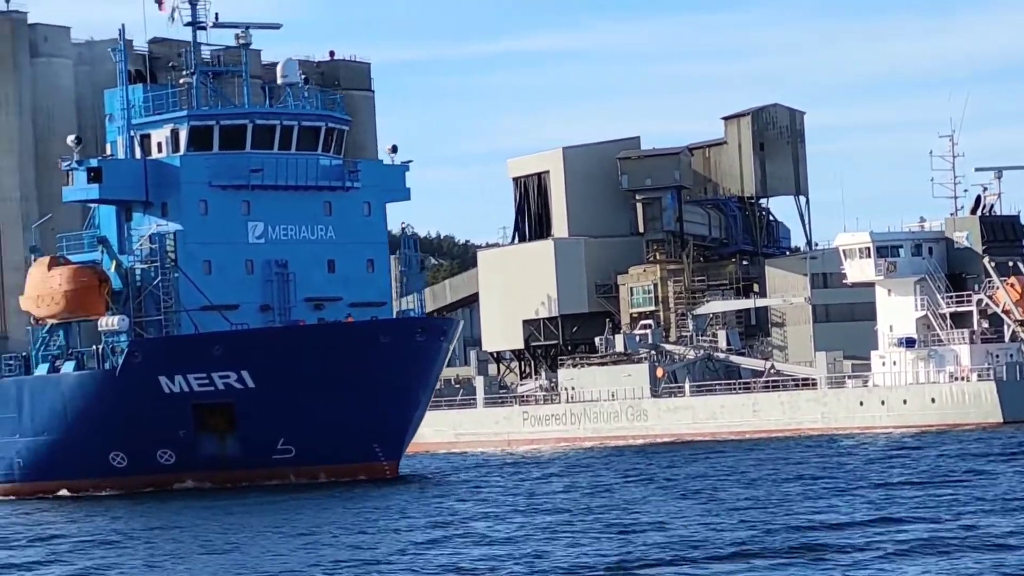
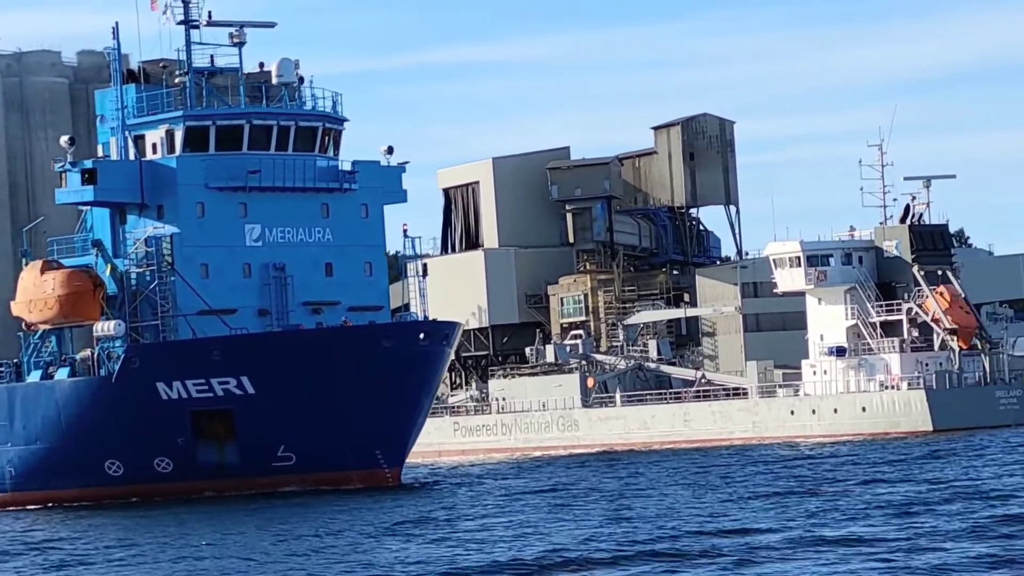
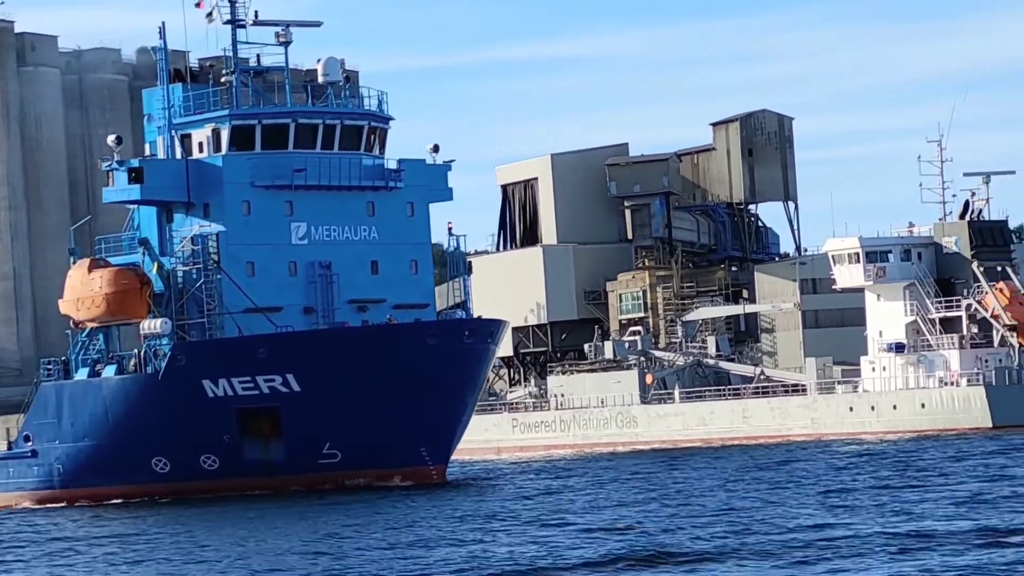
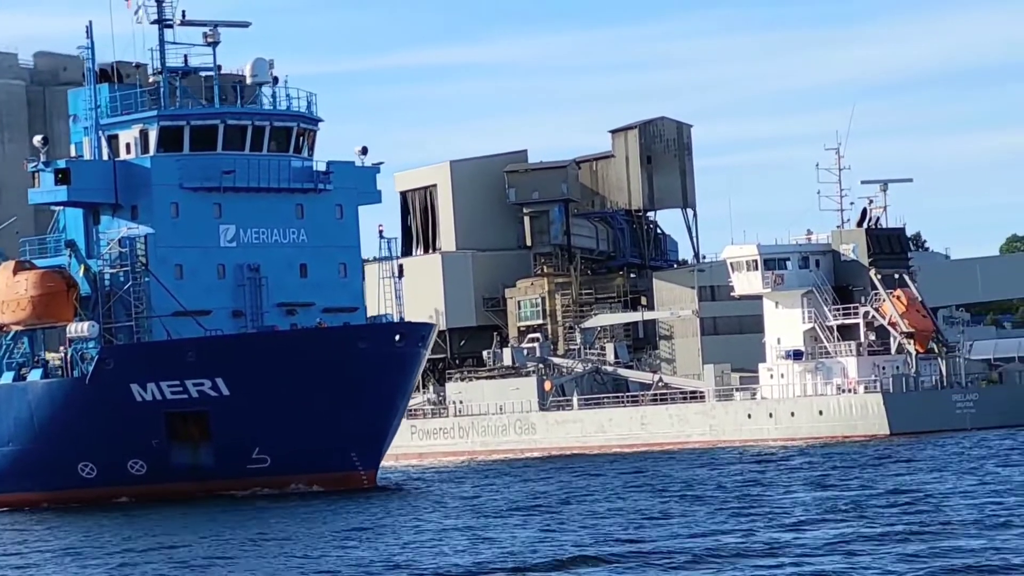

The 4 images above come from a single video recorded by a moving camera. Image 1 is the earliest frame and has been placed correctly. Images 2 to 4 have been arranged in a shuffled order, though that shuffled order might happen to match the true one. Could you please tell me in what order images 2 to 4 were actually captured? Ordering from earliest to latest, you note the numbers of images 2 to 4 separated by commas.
3, 2, 4
